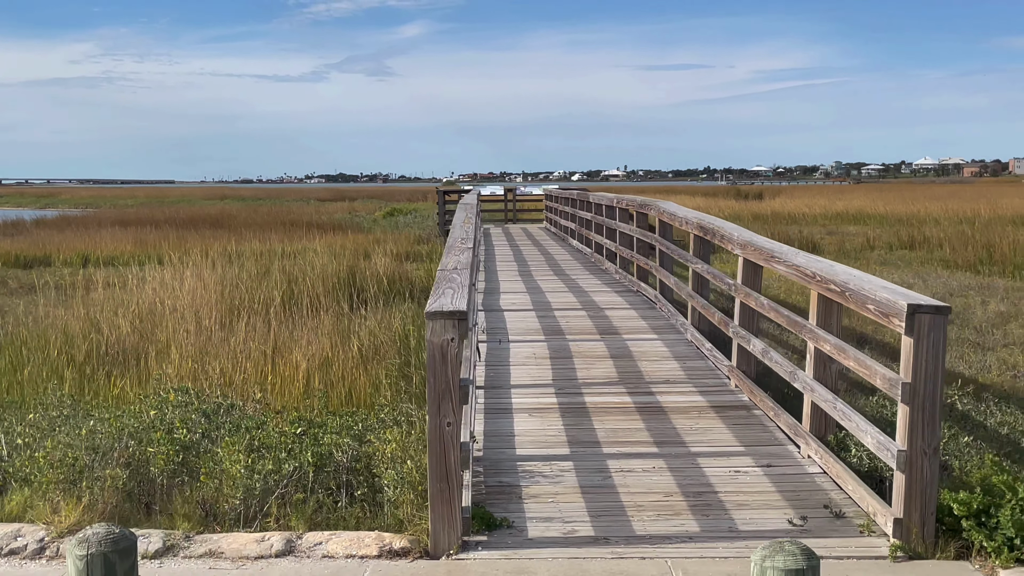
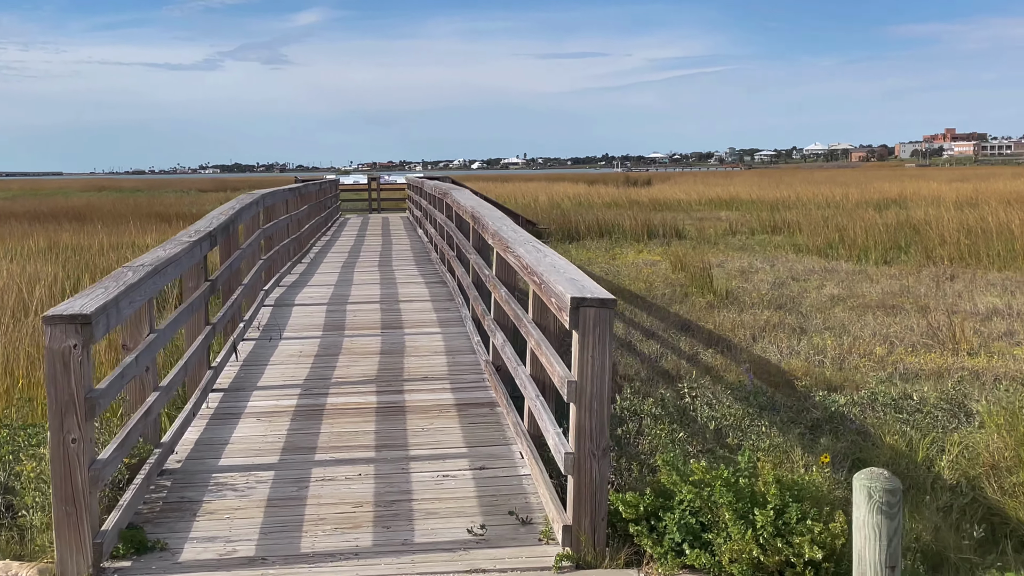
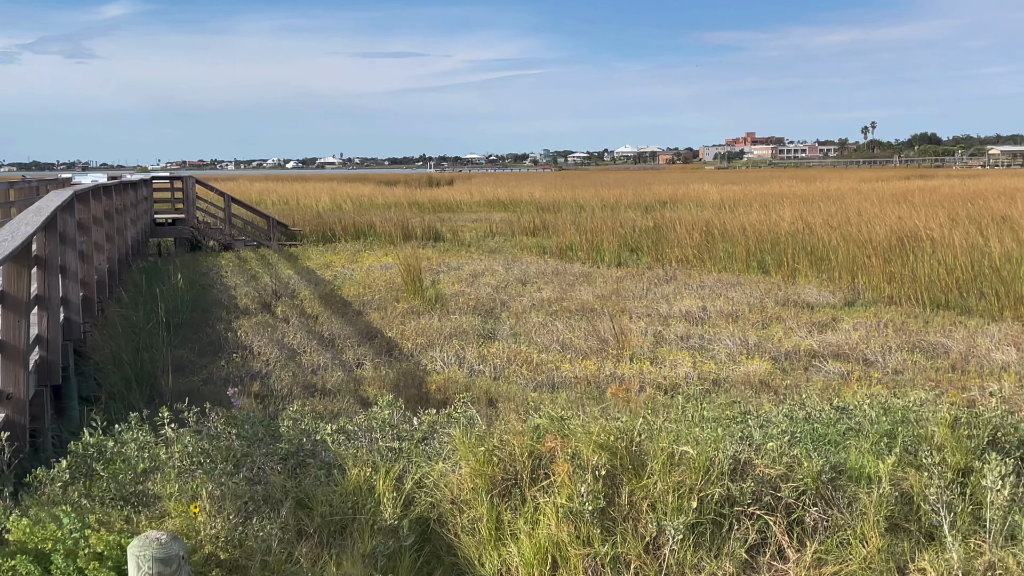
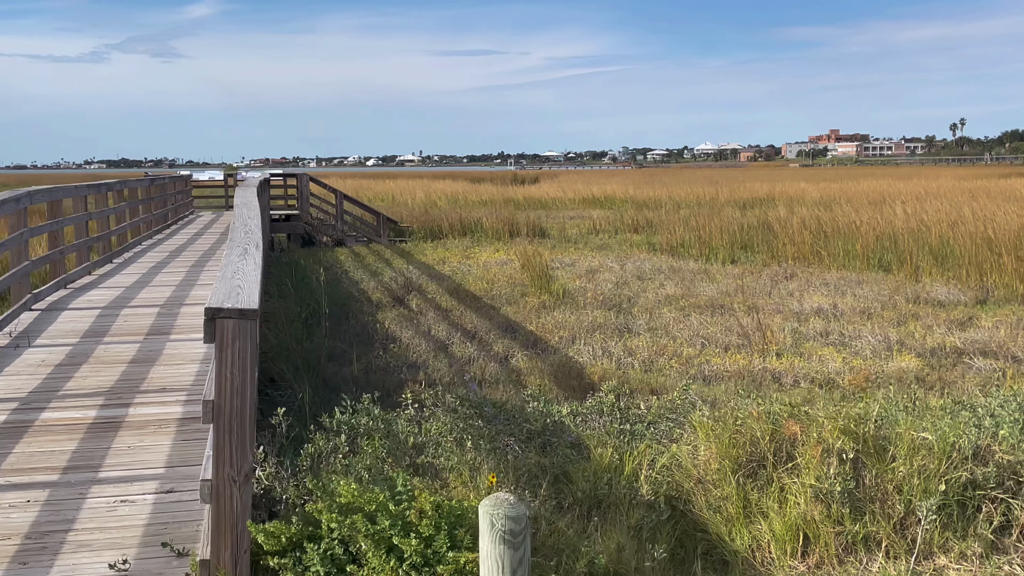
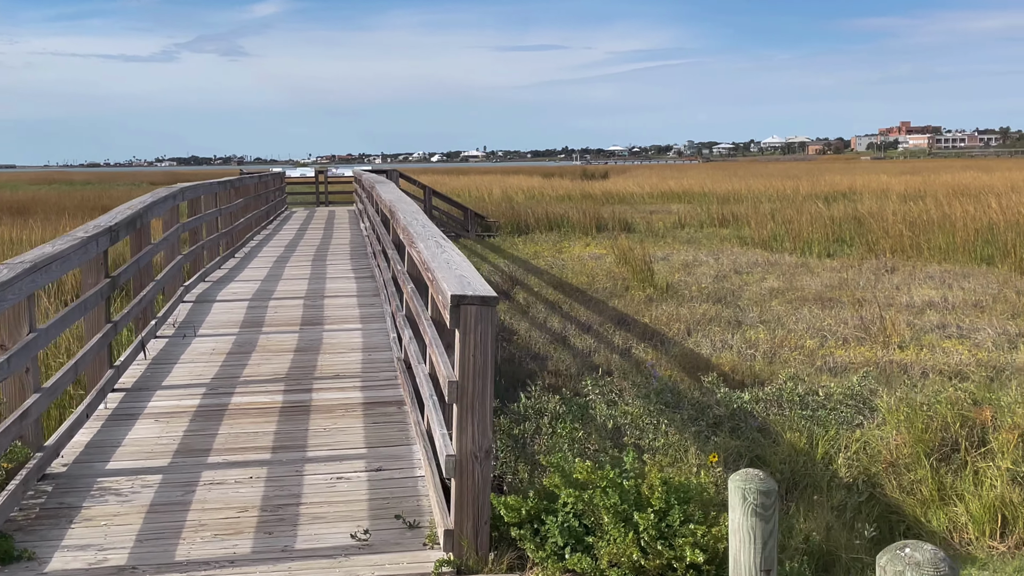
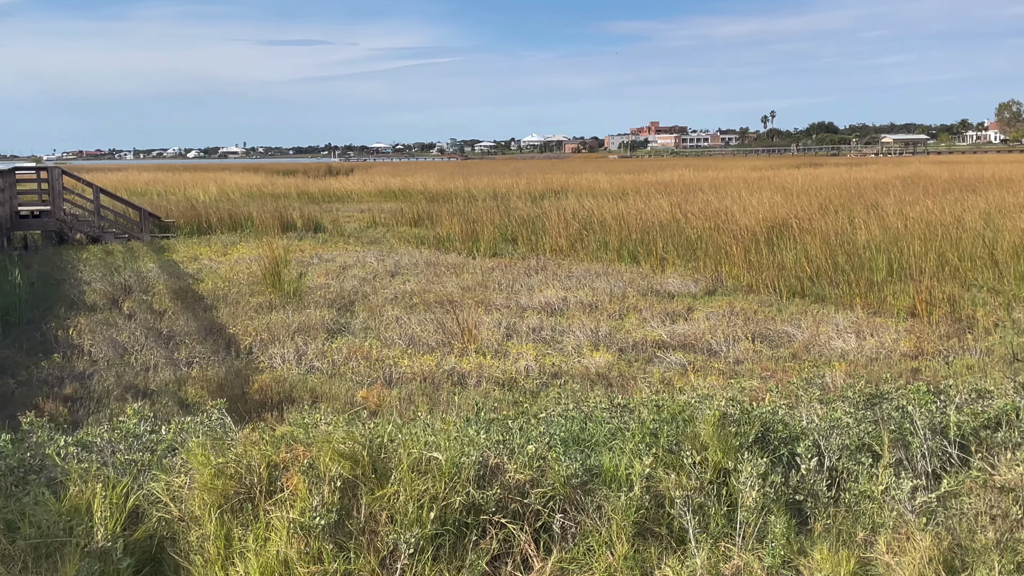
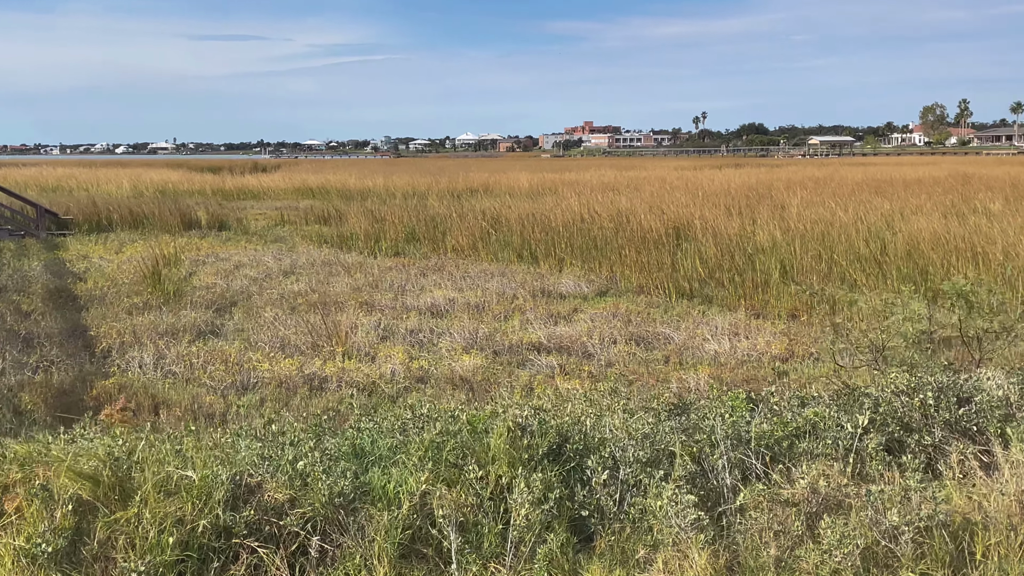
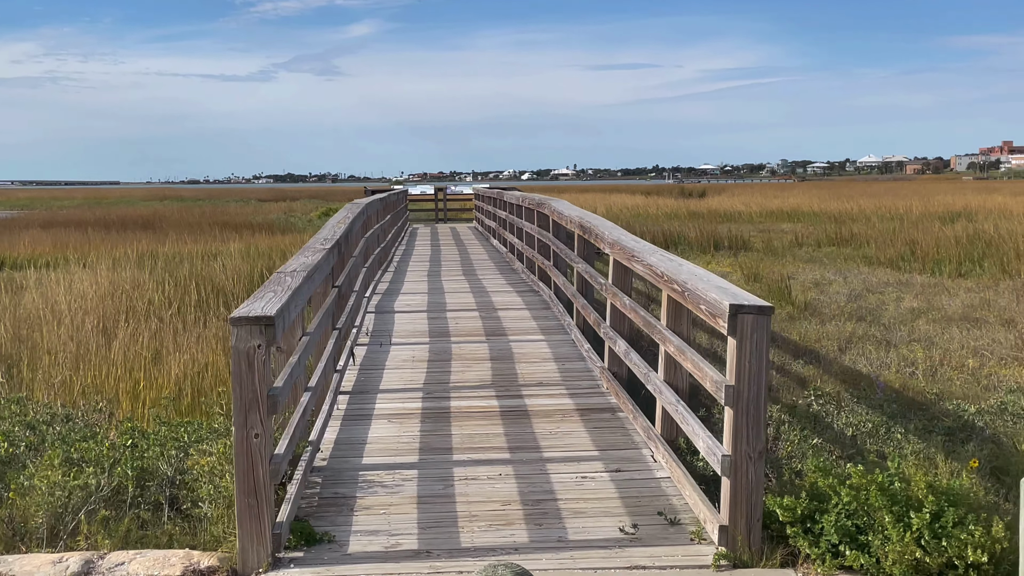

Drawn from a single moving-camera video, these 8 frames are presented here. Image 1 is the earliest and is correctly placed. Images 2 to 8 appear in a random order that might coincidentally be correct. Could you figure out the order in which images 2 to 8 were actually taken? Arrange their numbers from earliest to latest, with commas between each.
8, 2, 5, 4, 3, 6, 7
